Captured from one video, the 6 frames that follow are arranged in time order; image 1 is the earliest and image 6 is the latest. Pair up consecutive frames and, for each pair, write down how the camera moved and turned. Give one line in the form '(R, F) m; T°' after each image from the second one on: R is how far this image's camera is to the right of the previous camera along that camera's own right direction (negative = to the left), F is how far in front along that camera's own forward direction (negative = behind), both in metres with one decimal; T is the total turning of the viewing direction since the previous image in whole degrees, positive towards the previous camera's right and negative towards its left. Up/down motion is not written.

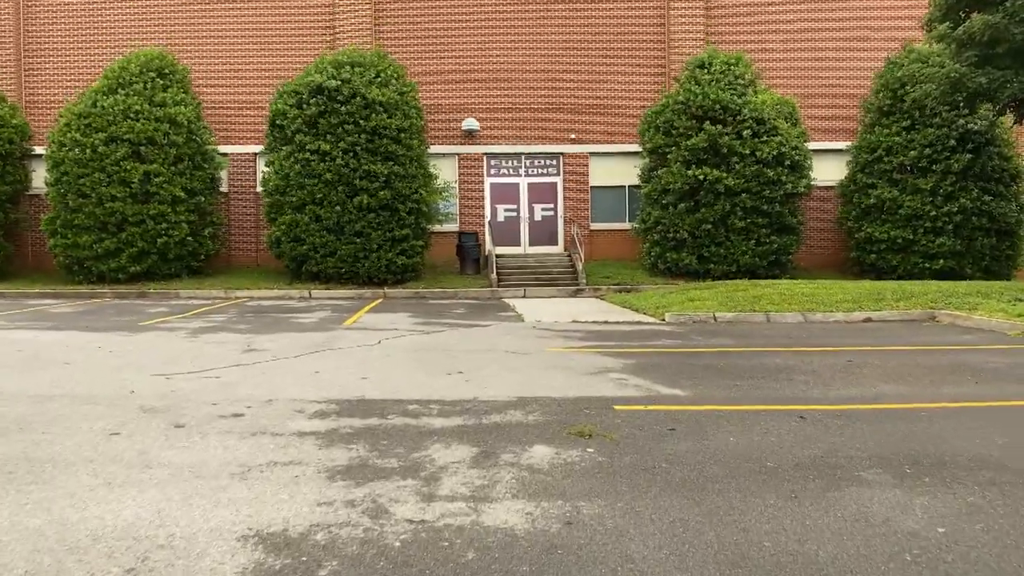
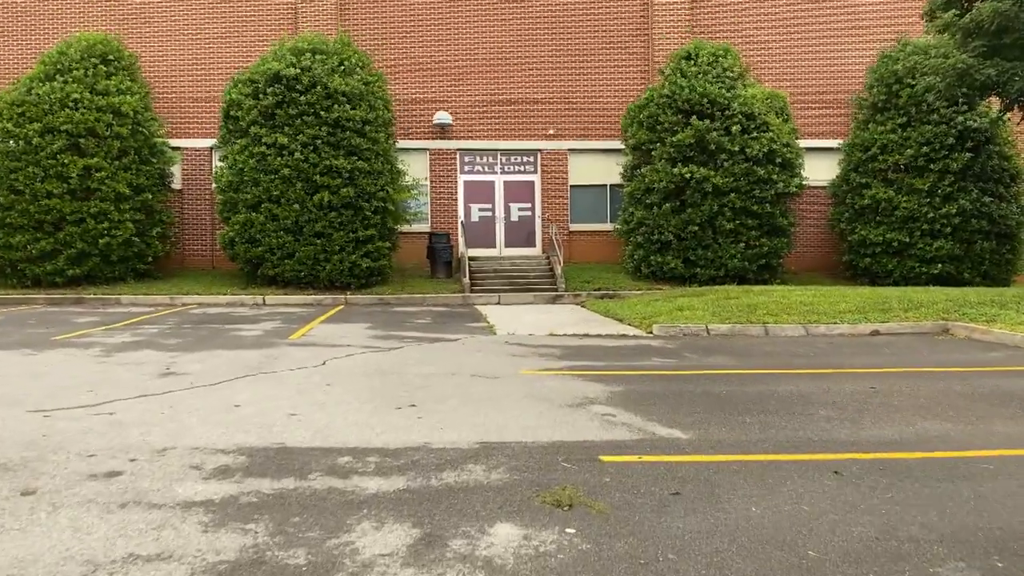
(+0.1, +1.2) m; +2°
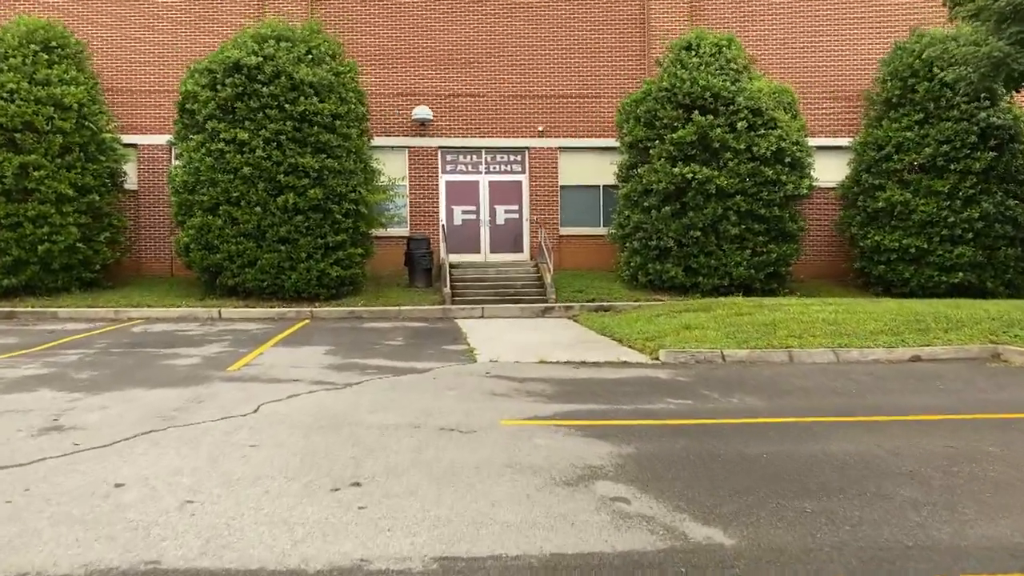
(+0.1, +1.5) m; +1°
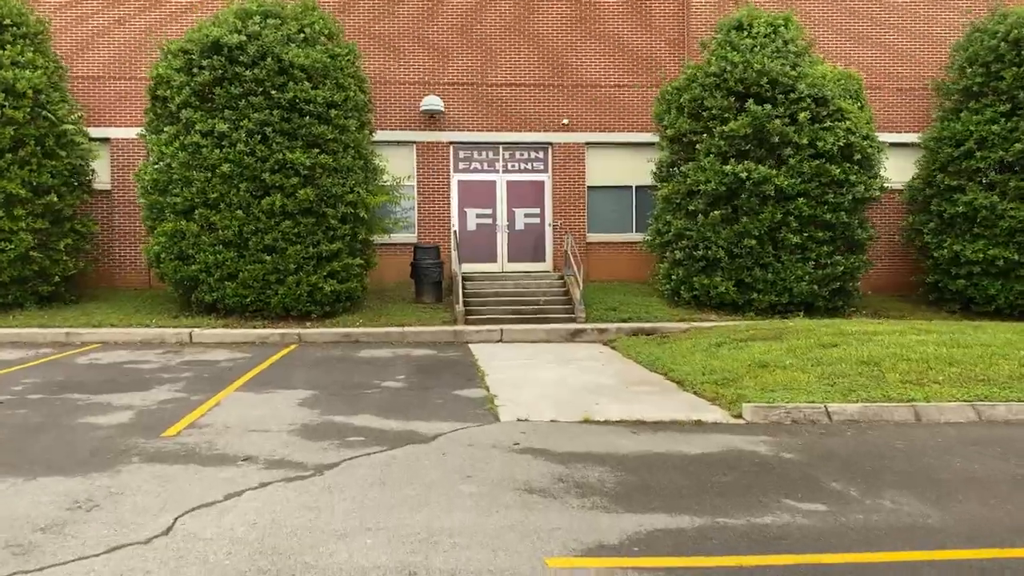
(-0.2, +2.2) m; -1°
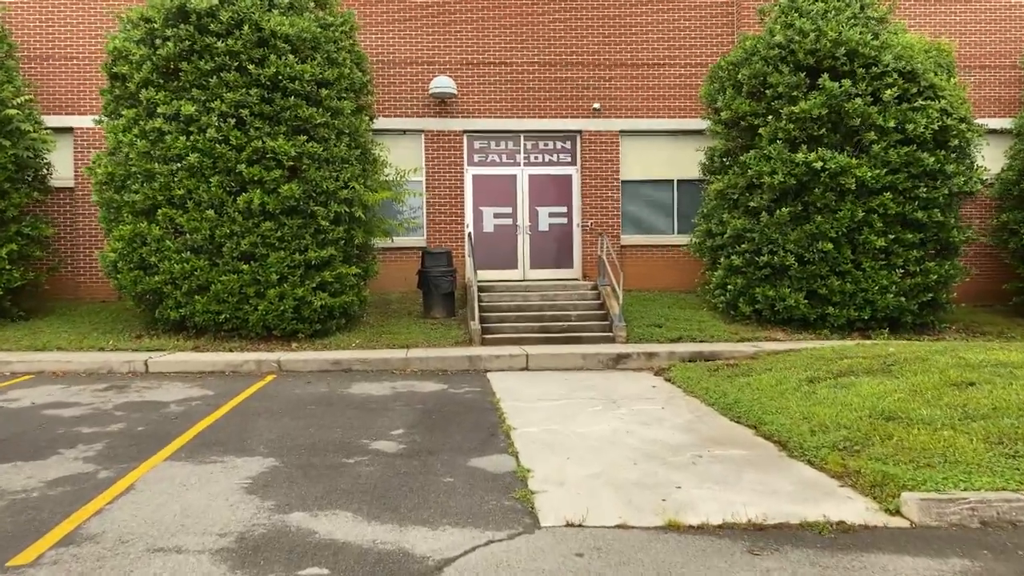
(-0.2, +2.2) m; -1°
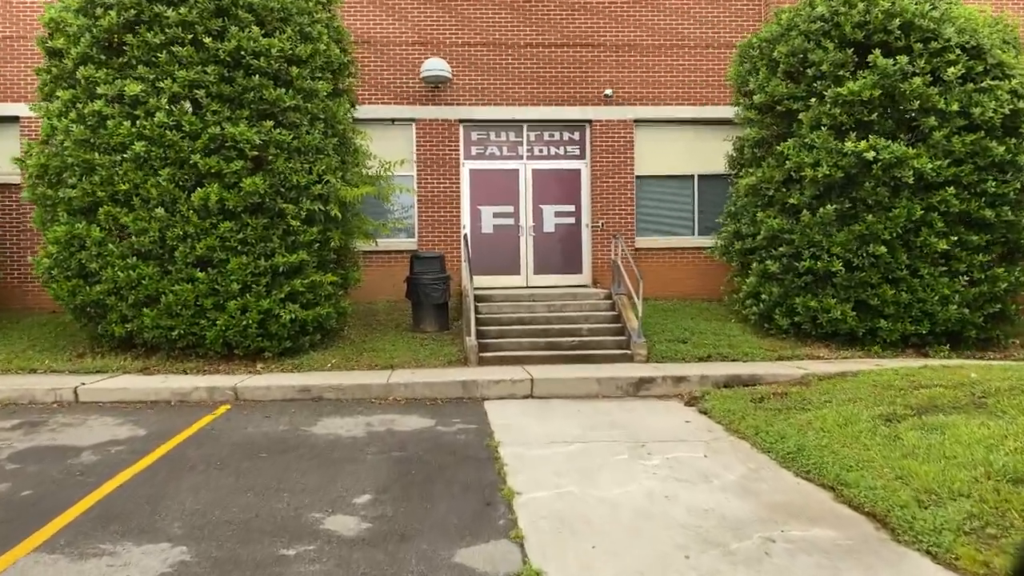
(0.0, +1.5) m; 0°
